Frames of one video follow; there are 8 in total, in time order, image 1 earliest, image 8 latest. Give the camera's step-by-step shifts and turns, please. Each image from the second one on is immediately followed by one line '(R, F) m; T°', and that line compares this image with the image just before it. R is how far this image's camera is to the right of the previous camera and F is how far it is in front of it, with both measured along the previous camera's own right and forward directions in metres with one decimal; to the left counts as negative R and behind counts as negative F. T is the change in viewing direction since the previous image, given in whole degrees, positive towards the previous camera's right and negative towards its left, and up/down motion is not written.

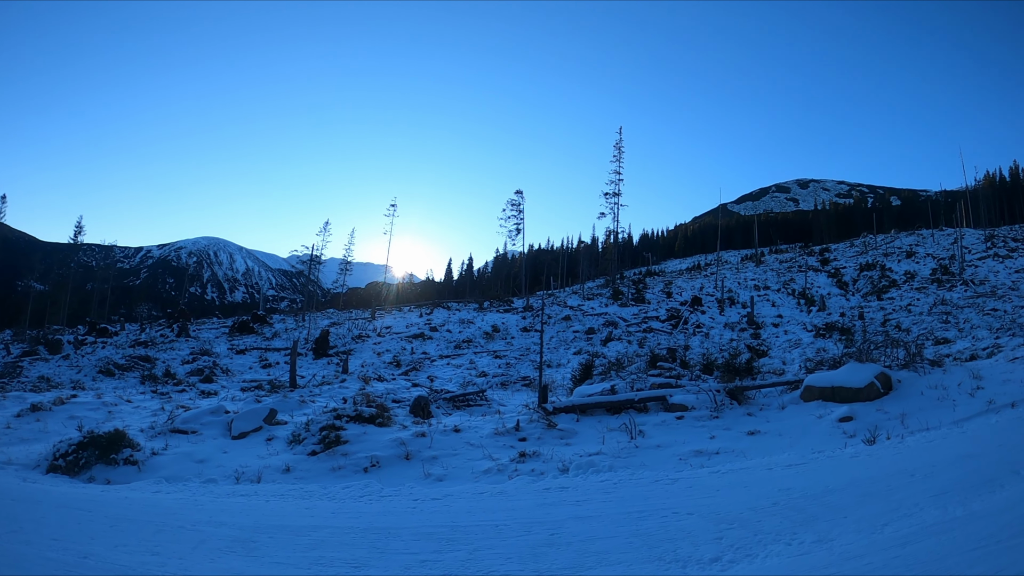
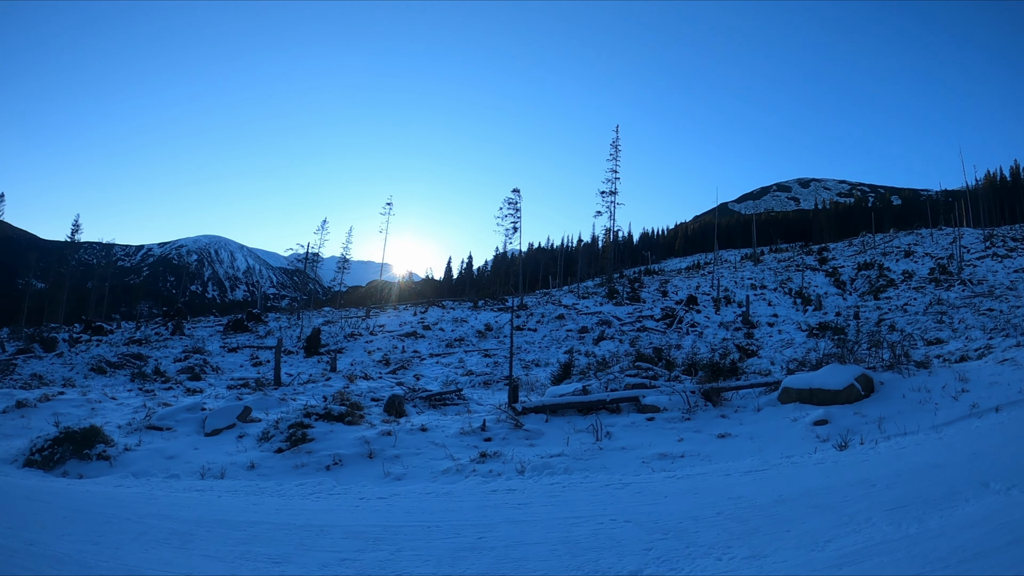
(+0.6, -0.1) m; -1°
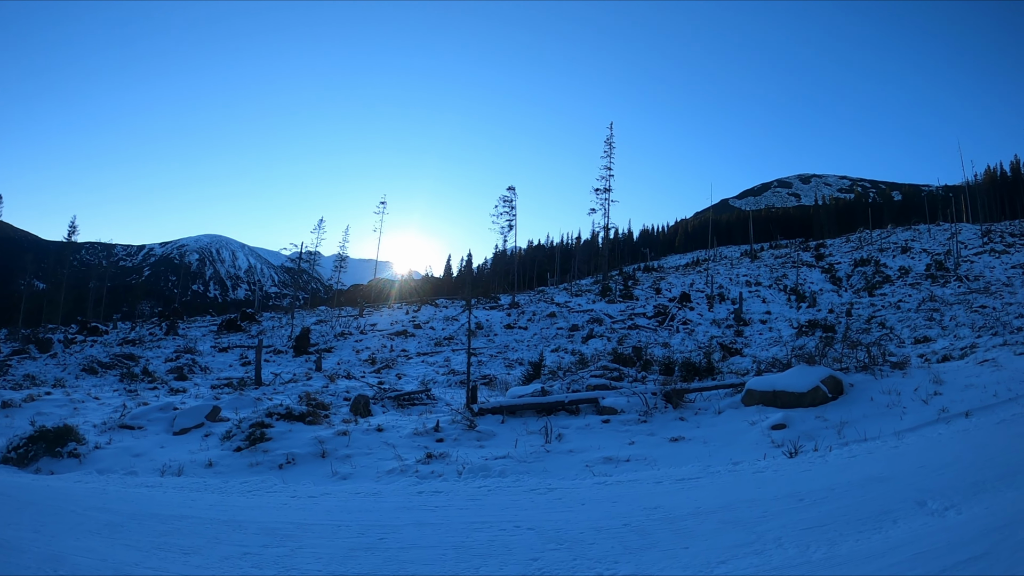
(+0.9, -0.1) m; -1°
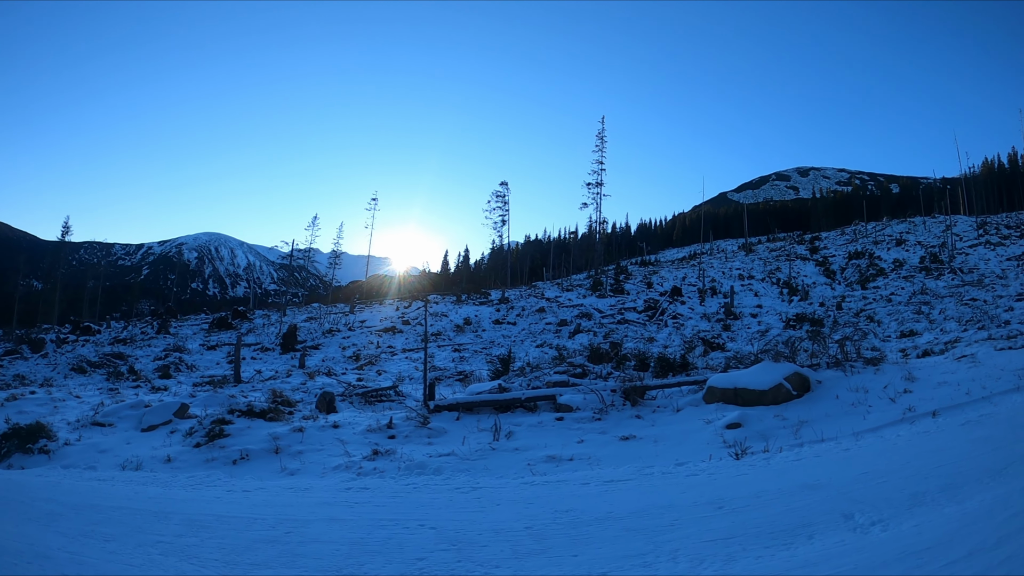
(+0.9, -0.1) m; -1°
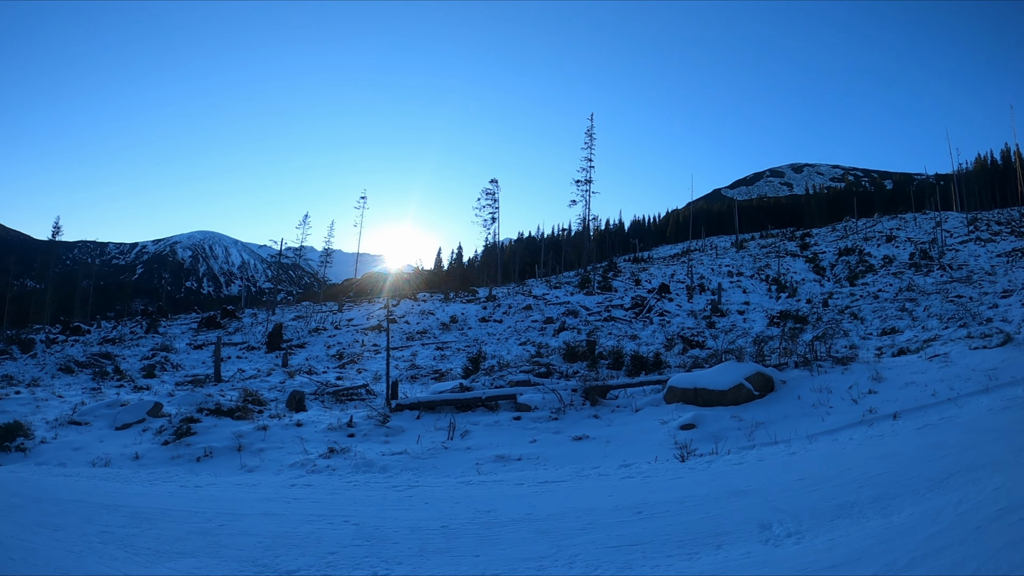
(+0.8, -0.1) m; 0°
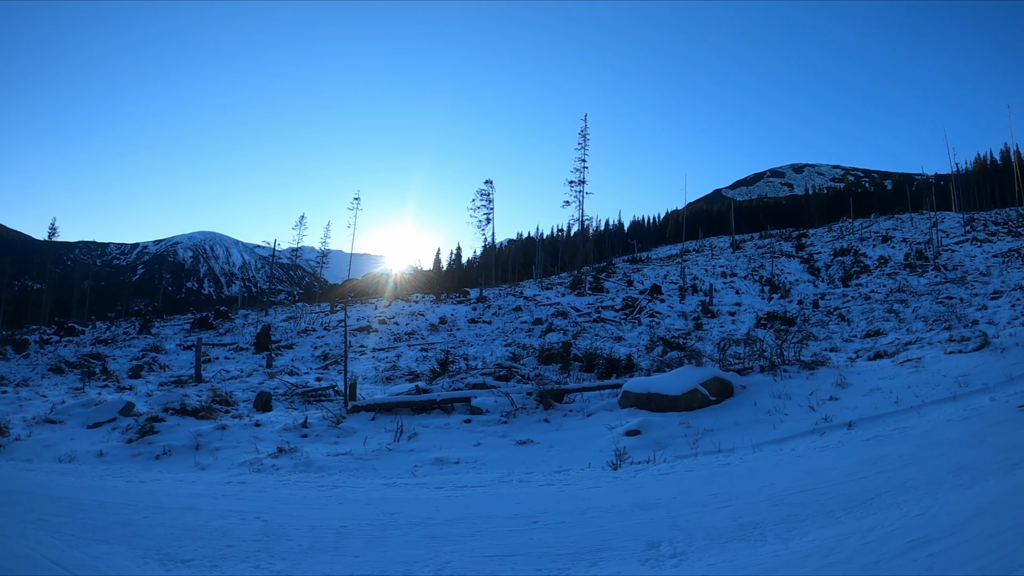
(+1.1, -0.1) m; -1°
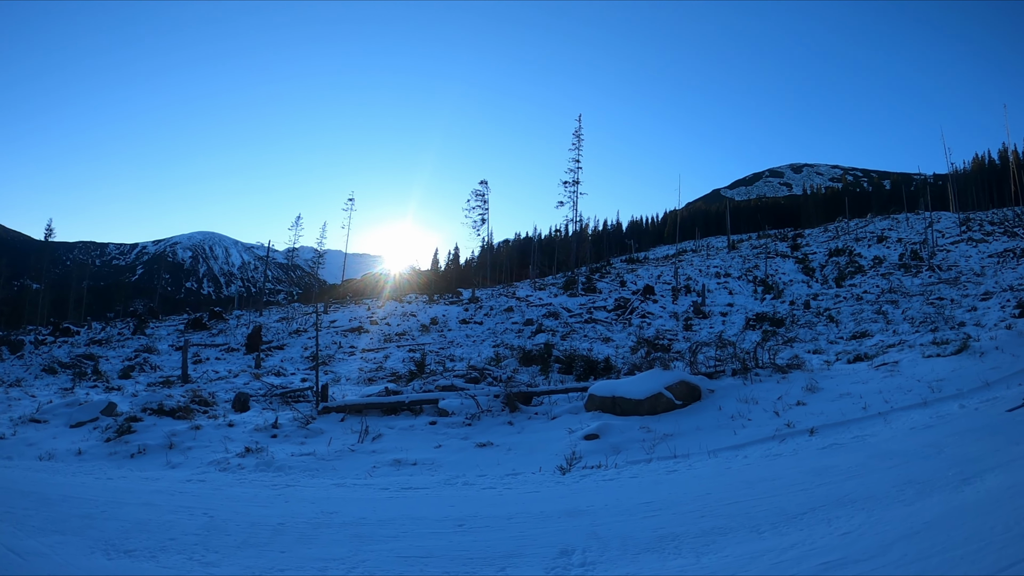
(+0.8, -0.1) m; -1°
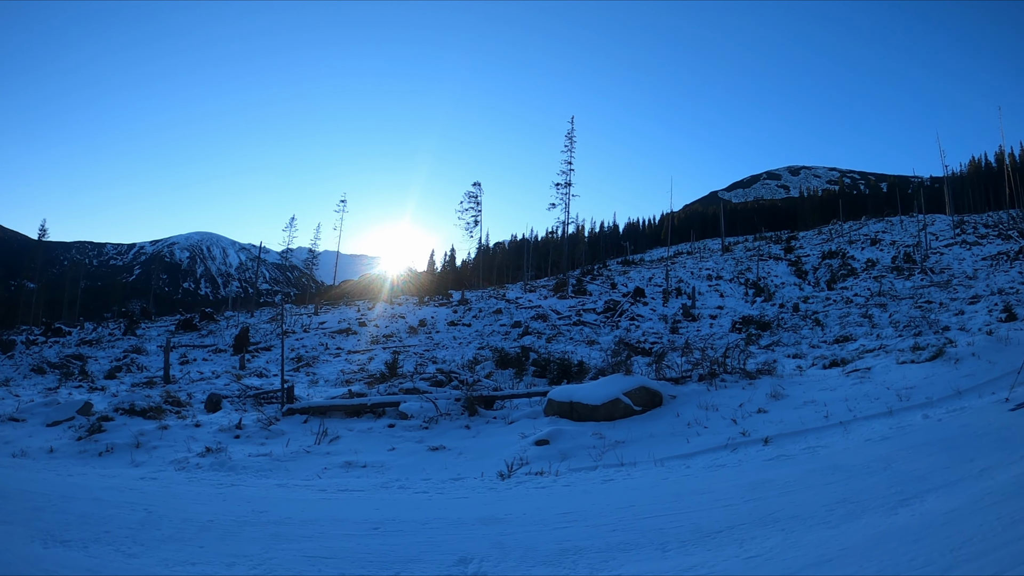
(+0.9, 0.0) m; -1°
